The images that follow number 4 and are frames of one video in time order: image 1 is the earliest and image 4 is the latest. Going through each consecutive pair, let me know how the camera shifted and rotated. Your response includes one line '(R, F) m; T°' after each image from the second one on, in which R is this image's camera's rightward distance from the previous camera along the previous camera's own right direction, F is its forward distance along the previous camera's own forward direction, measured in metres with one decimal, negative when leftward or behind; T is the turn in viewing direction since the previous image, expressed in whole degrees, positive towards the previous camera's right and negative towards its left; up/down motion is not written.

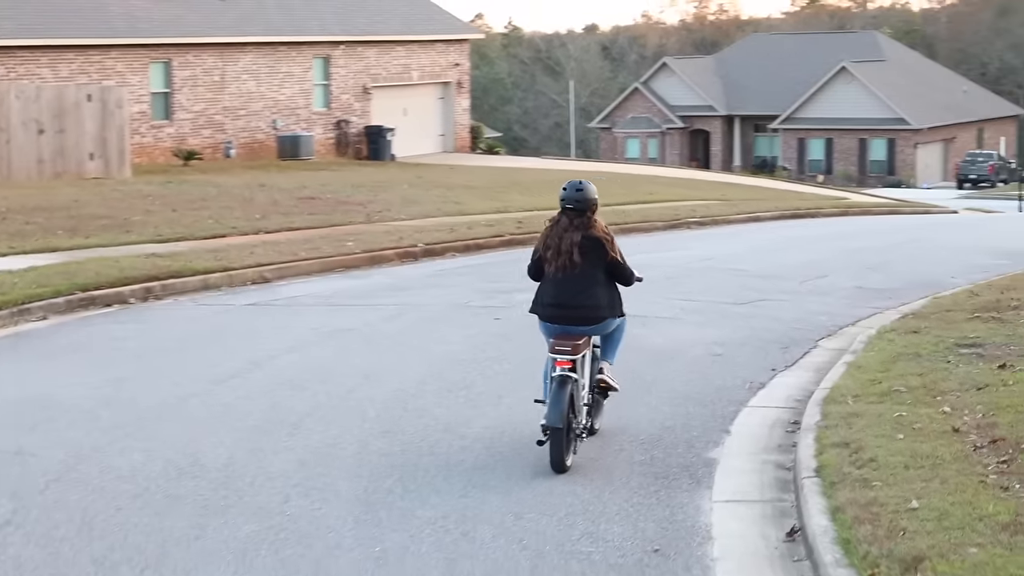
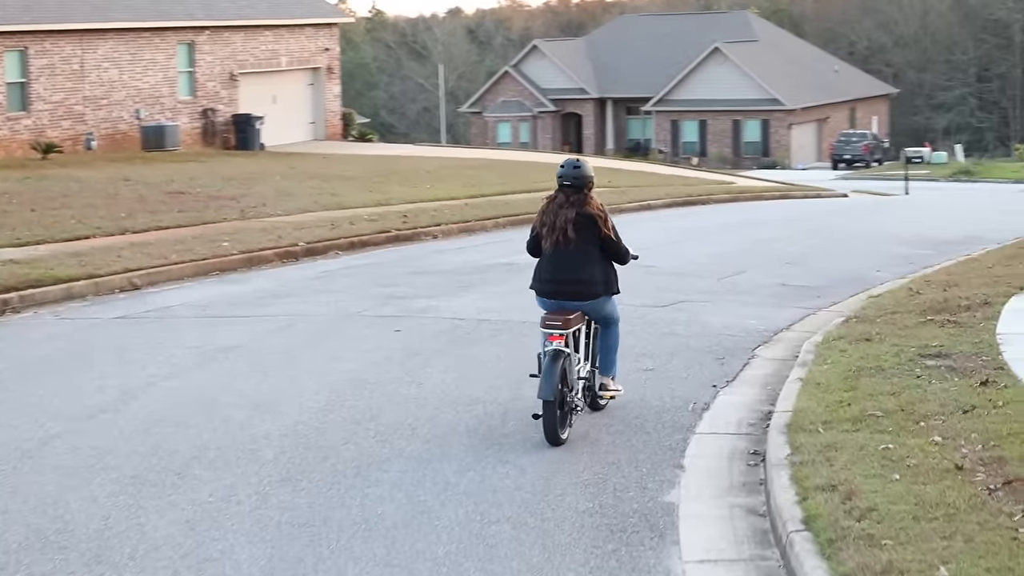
(-0.2, +1.2) m; +4°
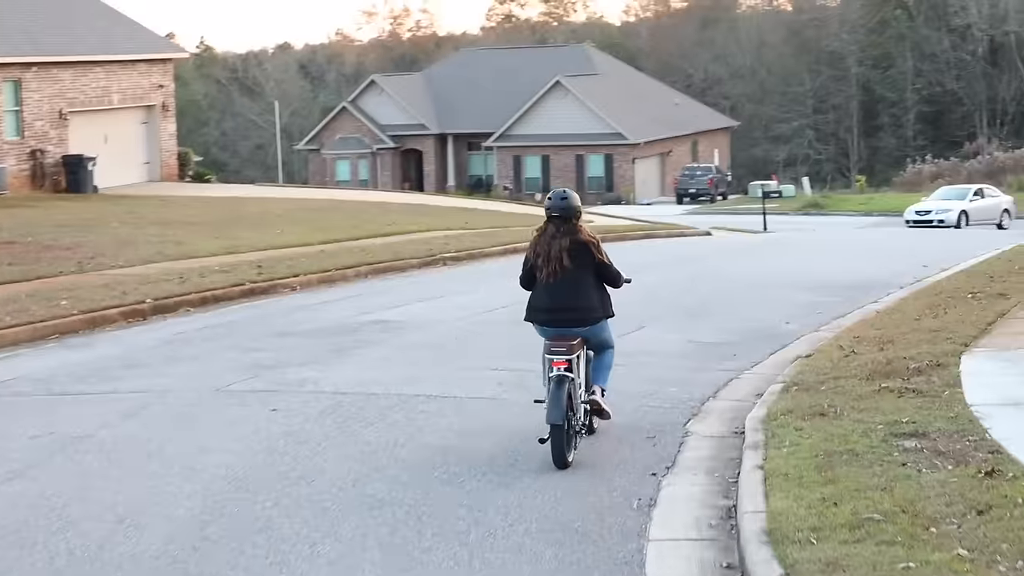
(-0.3, +1.4) m; +5°
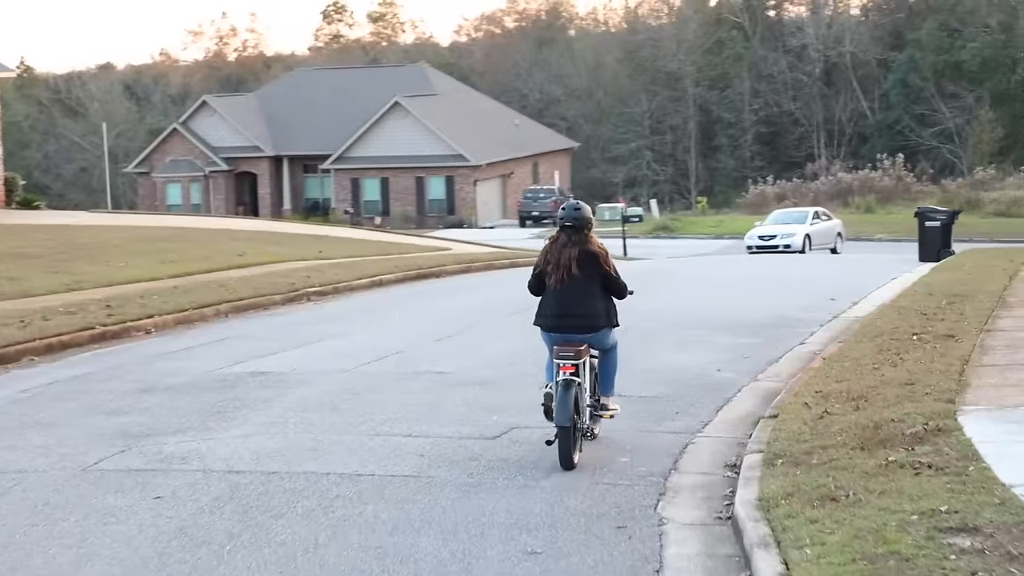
(-0.4, +1.6) m; +5°
